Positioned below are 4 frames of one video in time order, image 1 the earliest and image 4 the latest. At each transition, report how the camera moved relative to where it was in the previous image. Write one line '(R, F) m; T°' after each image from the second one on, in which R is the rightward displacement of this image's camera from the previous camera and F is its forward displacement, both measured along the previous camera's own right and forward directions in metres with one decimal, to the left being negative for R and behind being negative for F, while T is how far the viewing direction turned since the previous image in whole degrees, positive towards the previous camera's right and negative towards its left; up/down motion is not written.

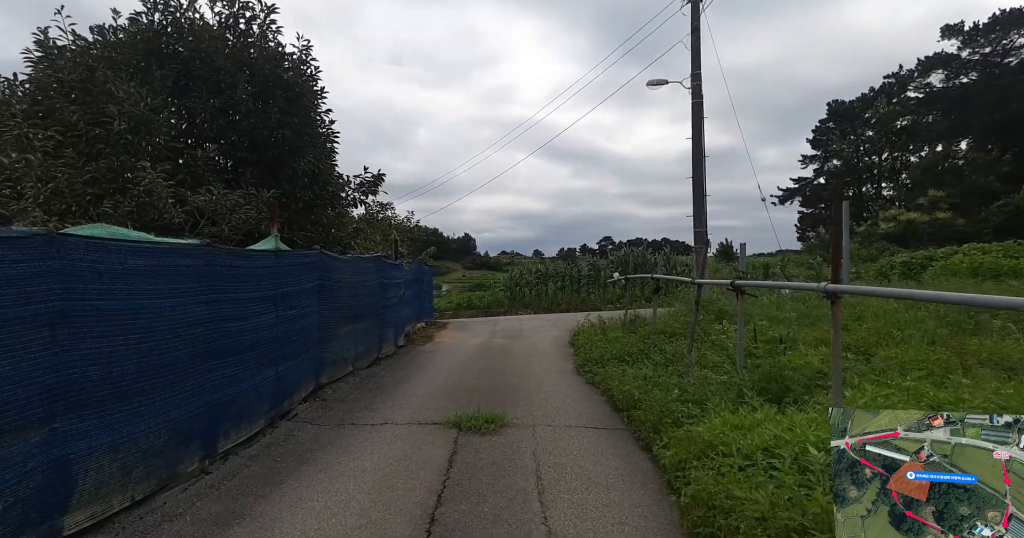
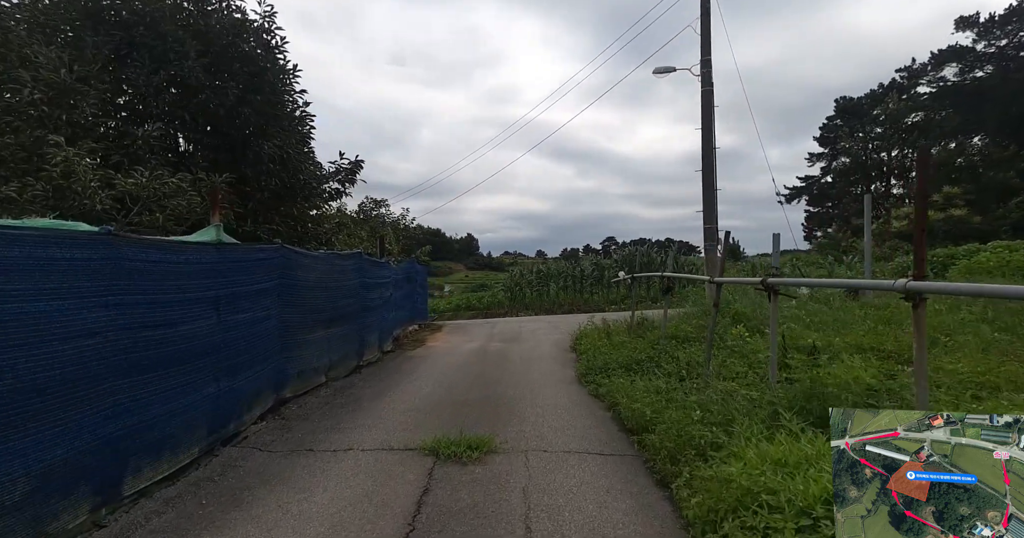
(+0.1, +0.7) m; 0°
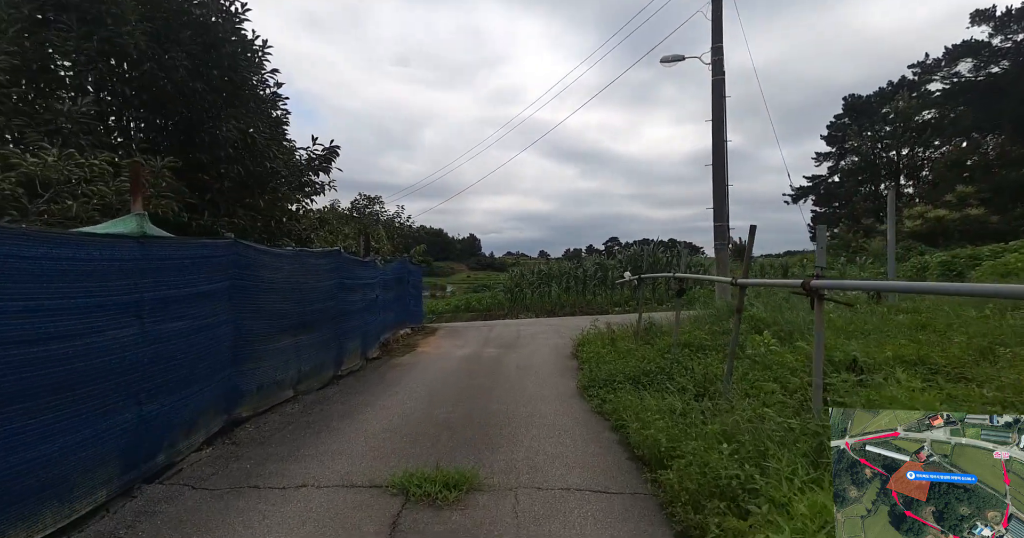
(+0.1, +0.6) m; 0°
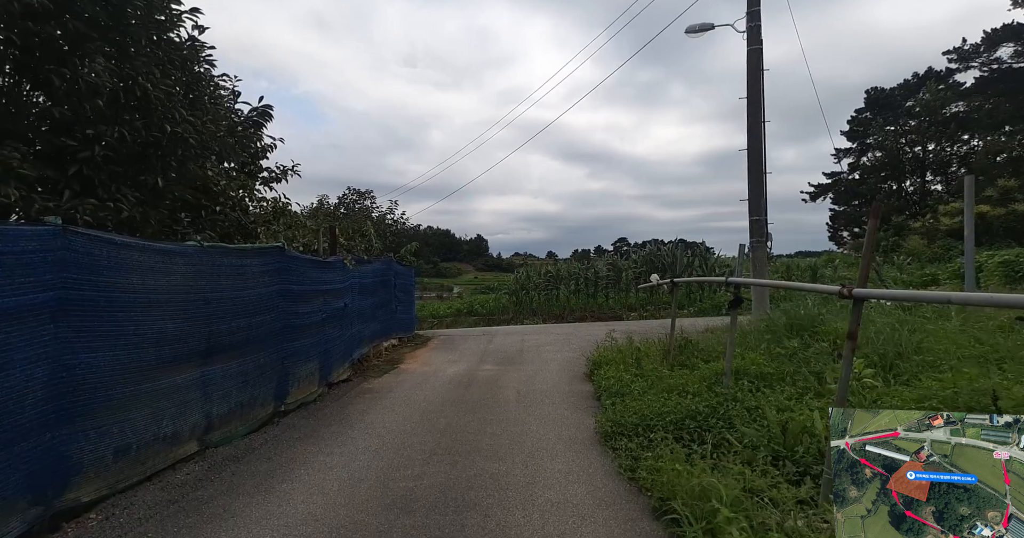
(+0.1, +1.4) m; -1°
